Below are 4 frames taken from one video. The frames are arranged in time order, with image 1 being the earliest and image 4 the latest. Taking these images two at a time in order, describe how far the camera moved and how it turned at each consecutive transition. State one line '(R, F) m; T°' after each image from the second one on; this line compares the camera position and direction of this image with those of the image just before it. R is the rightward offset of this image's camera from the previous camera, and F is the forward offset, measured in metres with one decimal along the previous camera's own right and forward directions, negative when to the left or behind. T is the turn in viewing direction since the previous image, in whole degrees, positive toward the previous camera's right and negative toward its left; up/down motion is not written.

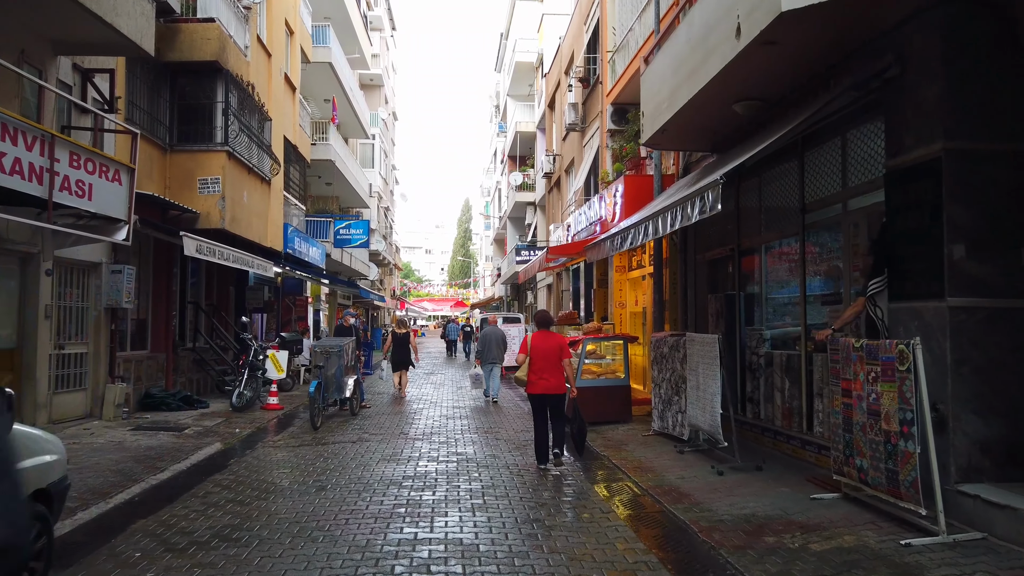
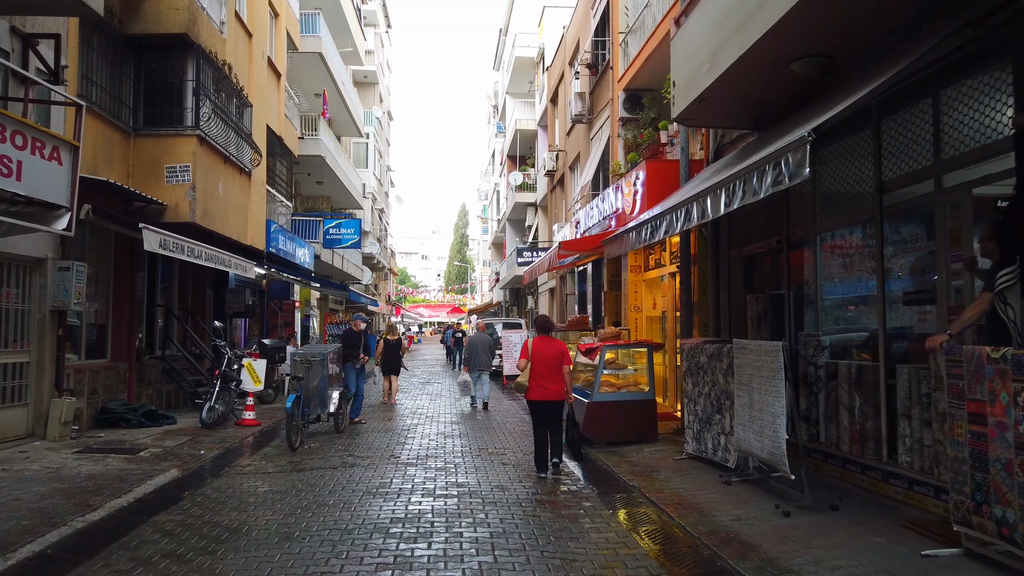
(-0.1, +1.3) m; 0°
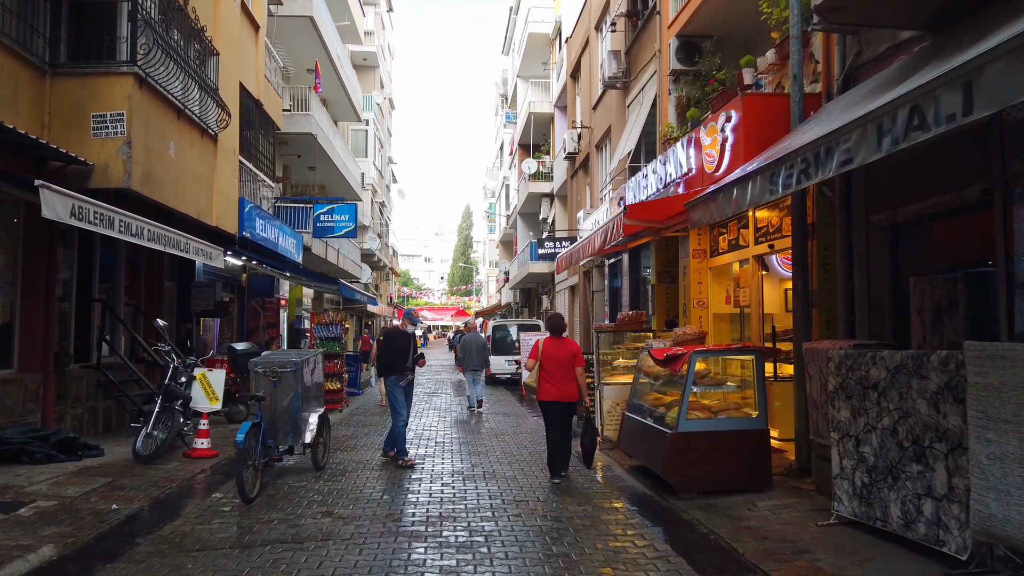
(-0.4, +2.7) m; 0°
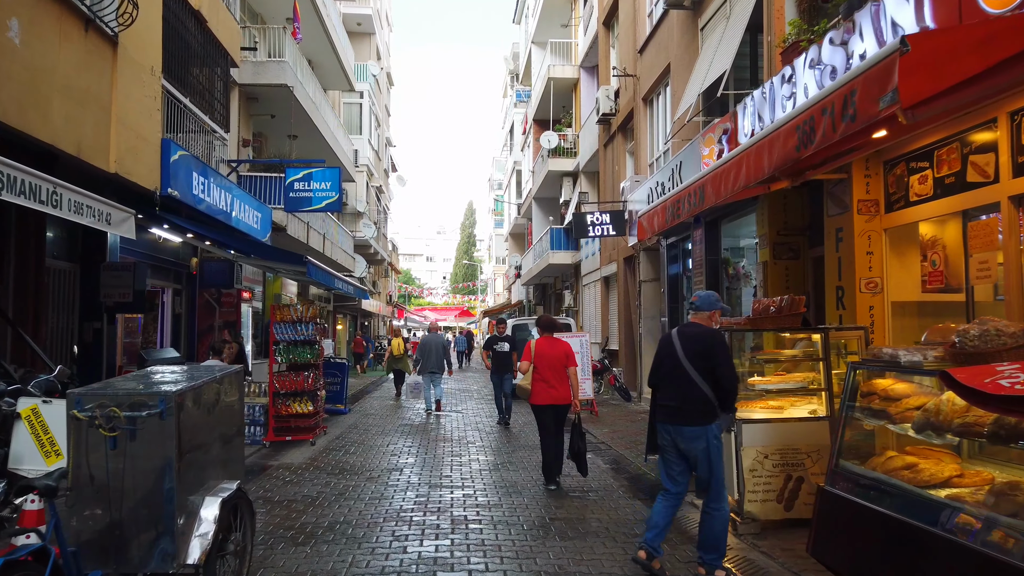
(-0.5, +3.7) m; 0°
